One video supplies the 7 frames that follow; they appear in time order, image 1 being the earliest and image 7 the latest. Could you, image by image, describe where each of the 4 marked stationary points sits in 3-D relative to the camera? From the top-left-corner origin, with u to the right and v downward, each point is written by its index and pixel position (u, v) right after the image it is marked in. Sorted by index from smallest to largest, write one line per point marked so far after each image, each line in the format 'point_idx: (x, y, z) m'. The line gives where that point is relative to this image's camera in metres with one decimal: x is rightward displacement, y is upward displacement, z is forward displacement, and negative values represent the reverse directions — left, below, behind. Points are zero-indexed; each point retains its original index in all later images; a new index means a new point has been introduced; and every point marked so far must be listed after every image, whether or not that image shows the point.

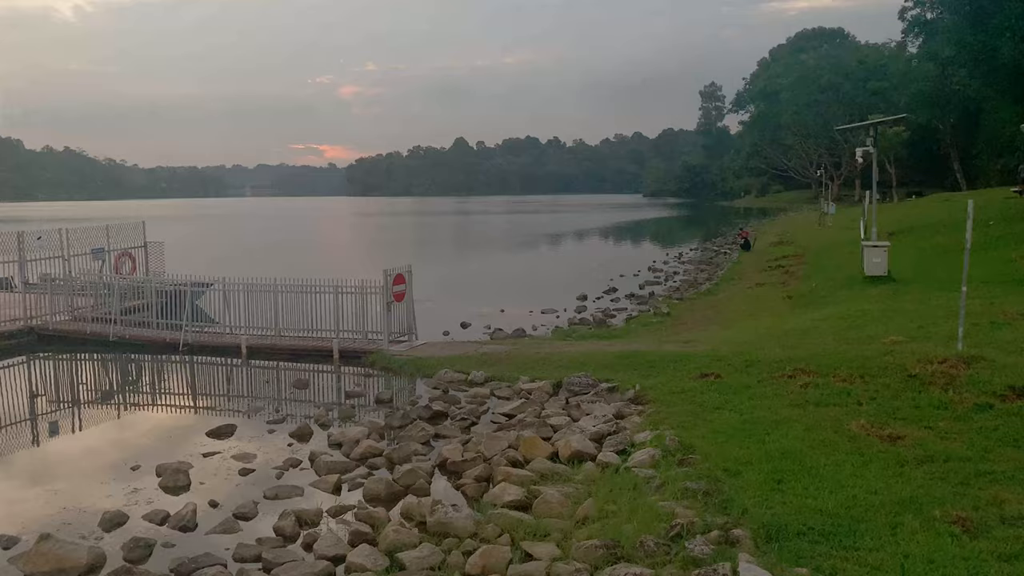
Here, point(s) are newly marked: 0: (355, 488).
0: (-1.9, -2.5, +10.5) m
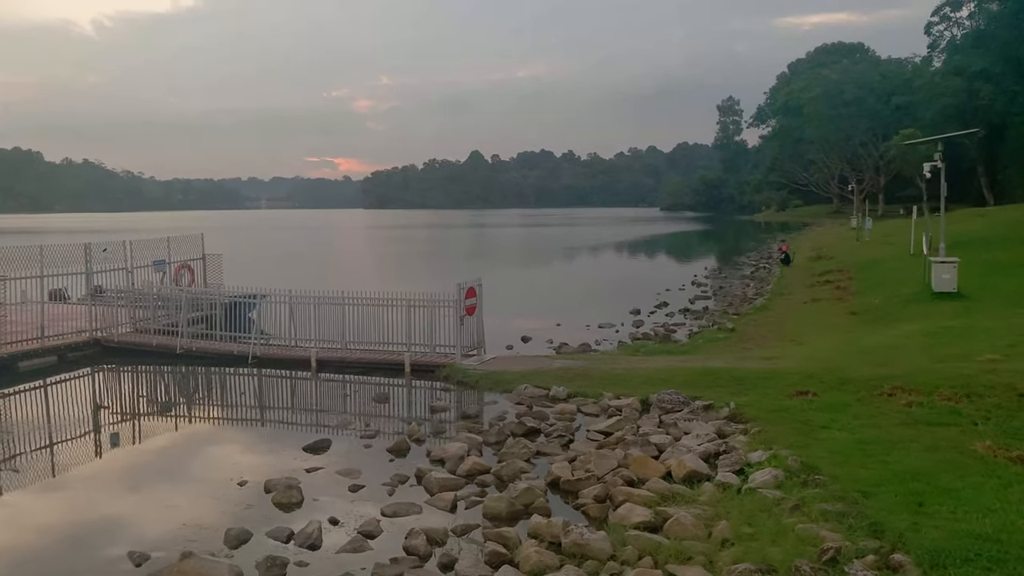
0: (-0.5, -2.7, +10.4) m
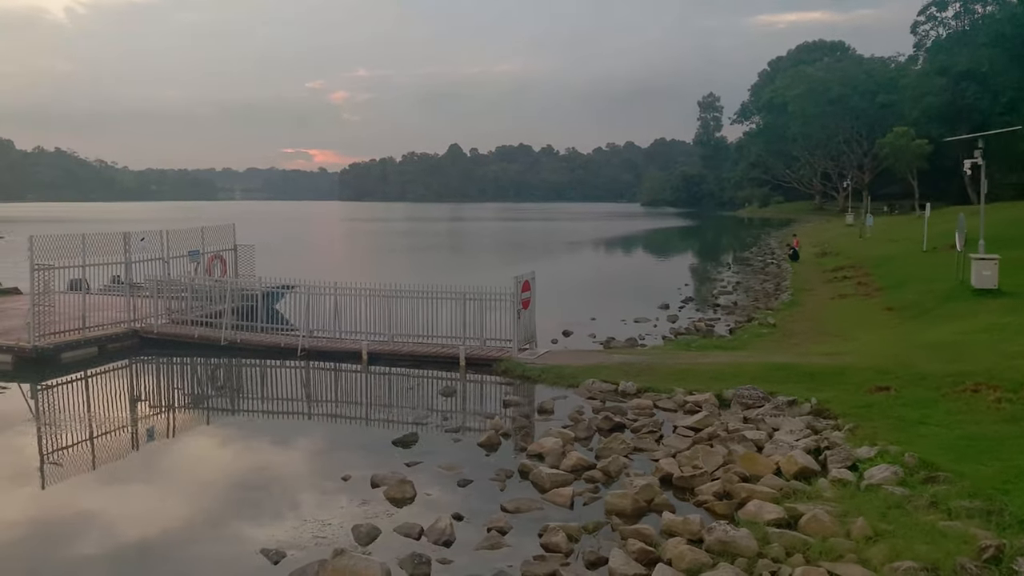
0: (+0.9, -2.6, +10.2) m
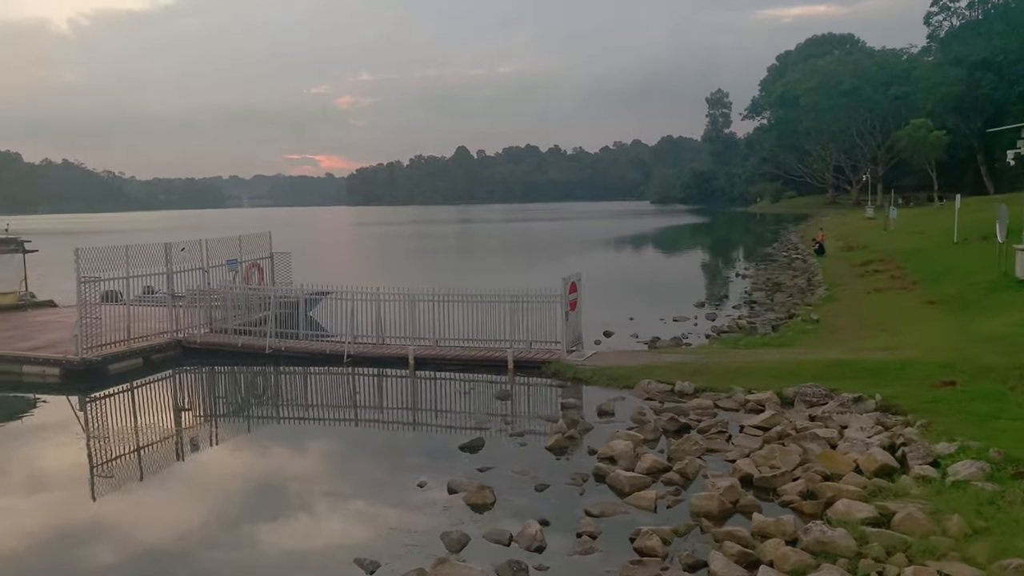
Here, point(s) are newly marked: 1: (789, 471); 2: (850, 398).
0: (+1.9, -2.6, +10.1) m
1: (+3.5, -2.3, +10.9) m
2: (+5.5, -1.8, +13.9) m
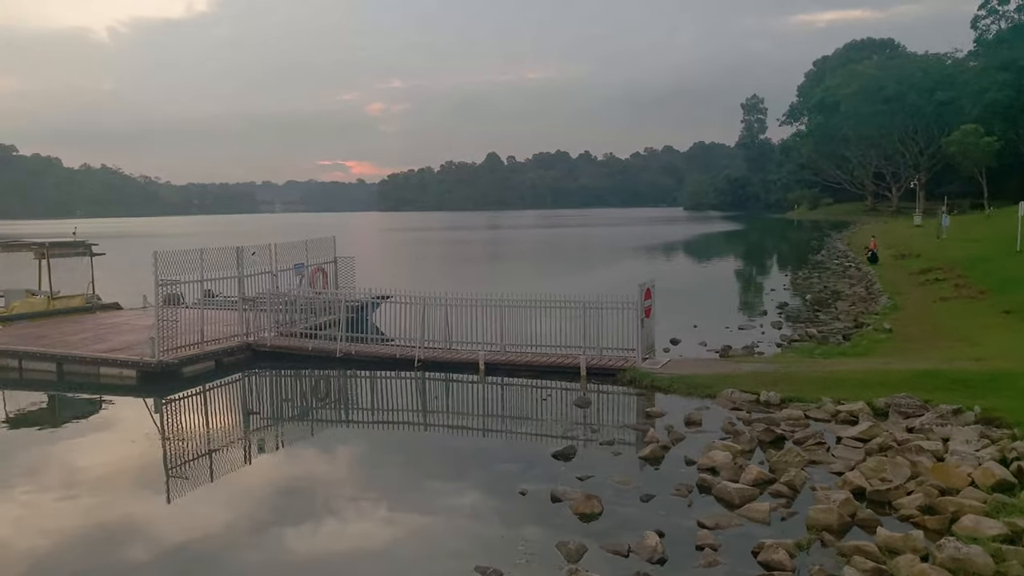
0: (+3.2, -2.7, +9.9) m
1: (+4.8, -2.4, +10.6) m
2: (+7.0, -1.9, +13.6) m
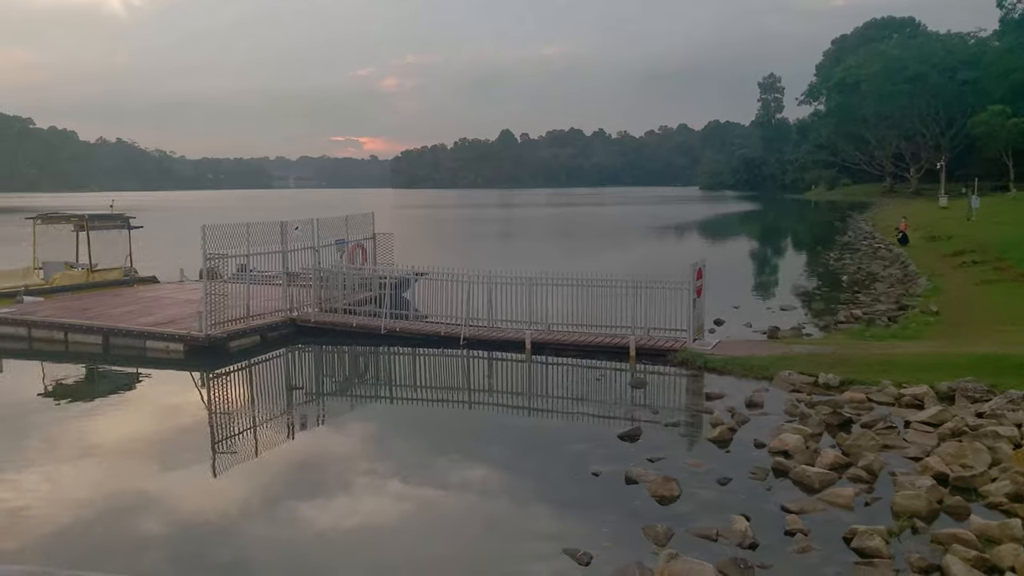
0: (+4.1, -2.5, +9.8) m
1: (+5.8, -2.2, +10.4) m
2: (+7.9, -1.7, +13.4) m
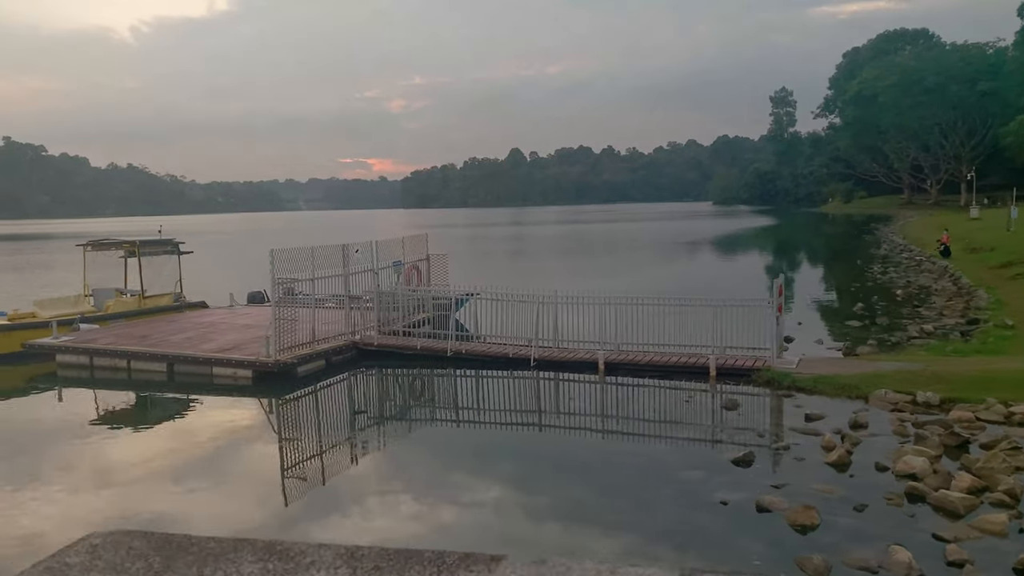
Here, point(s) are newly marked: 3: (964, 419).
0: (+5.6, -2.6, +9.3) m
1: (+7.3, -2.4, +9.9) m
2: (+9.5, -1.9, +12.9) m
3: (+7.1, -2.1, +13.5) m
